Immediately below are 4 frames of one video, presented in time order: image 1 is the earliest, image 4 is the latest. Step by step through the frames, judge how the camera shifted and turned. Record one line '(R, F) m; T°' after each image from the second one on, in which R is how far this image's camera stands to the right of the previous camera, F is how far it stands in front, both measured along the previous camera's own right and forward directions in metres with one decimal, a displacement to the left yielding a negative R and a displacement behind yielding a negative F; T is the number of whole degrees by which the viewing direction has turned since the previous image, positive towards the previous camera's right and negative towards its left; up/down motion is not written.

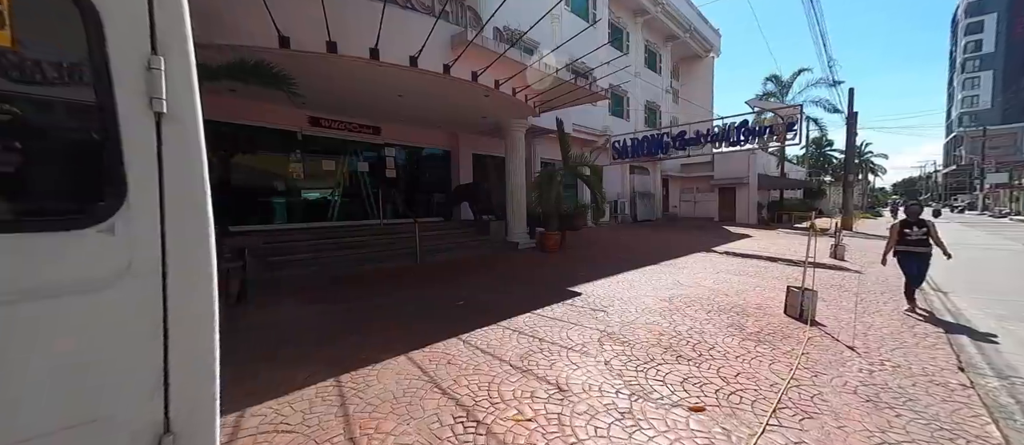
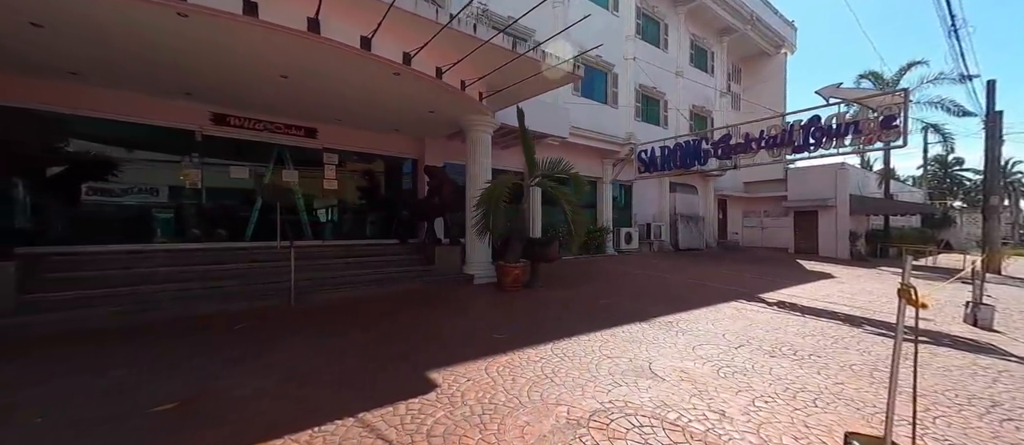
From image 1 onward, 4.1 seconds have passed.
(+2.2, +2.4) m; -10°
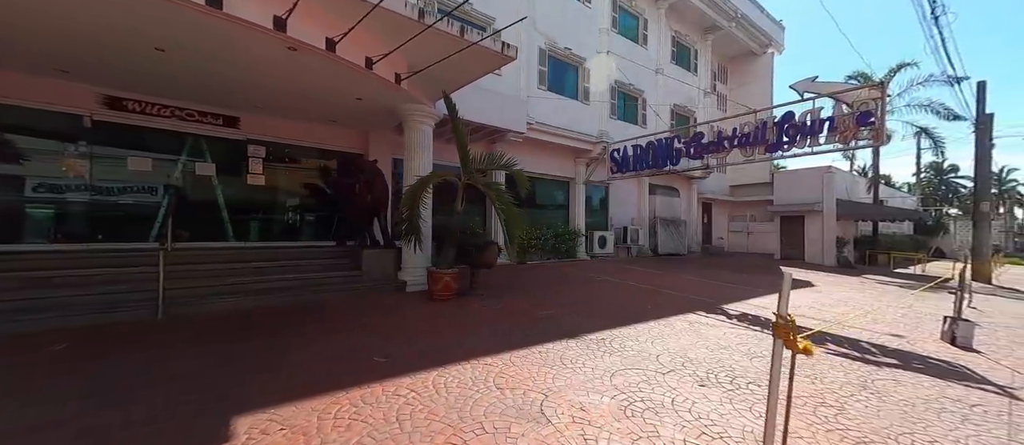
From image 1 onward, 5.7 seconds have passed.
(+1.2, +0.7) m; 0°
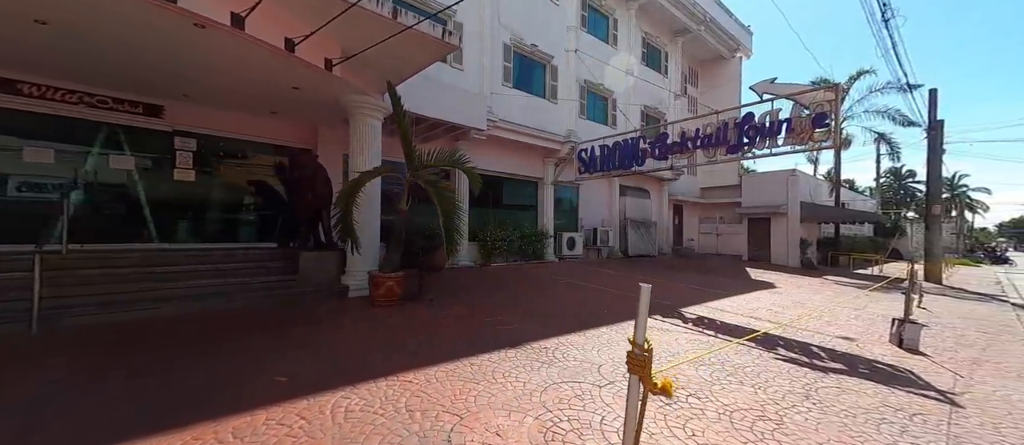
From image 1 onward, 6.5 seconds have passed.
(+0.6, +0.3) m; +3°
